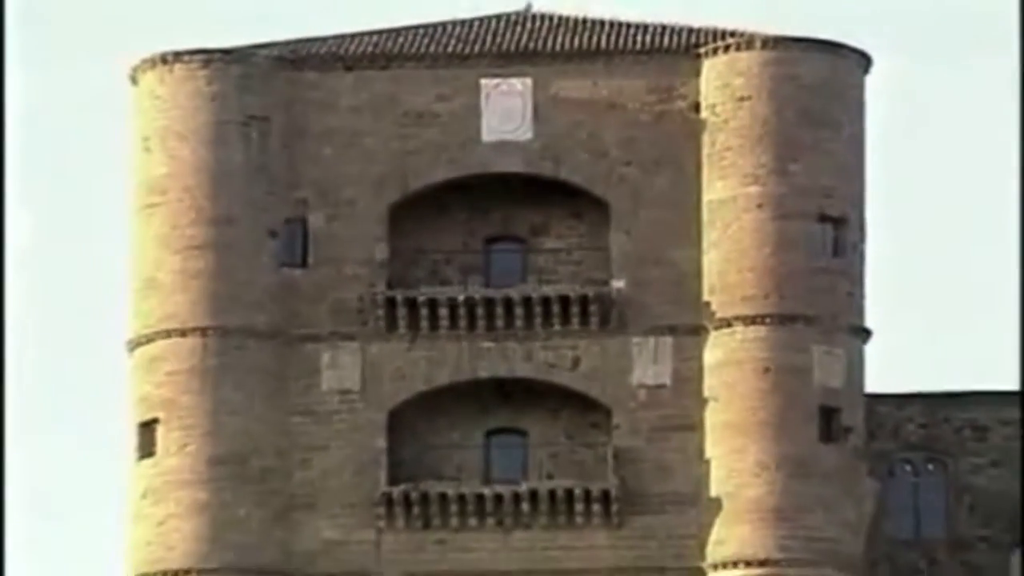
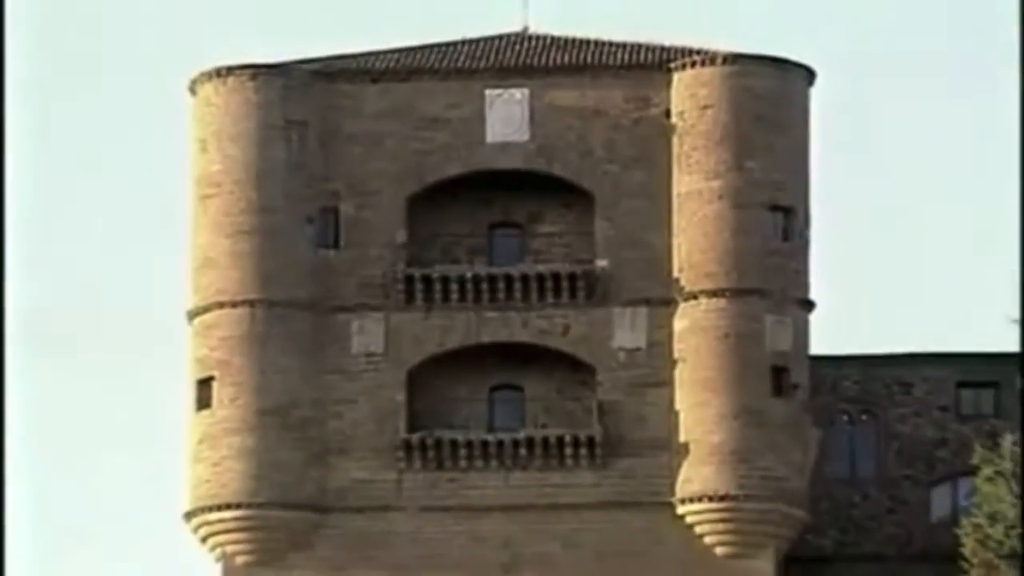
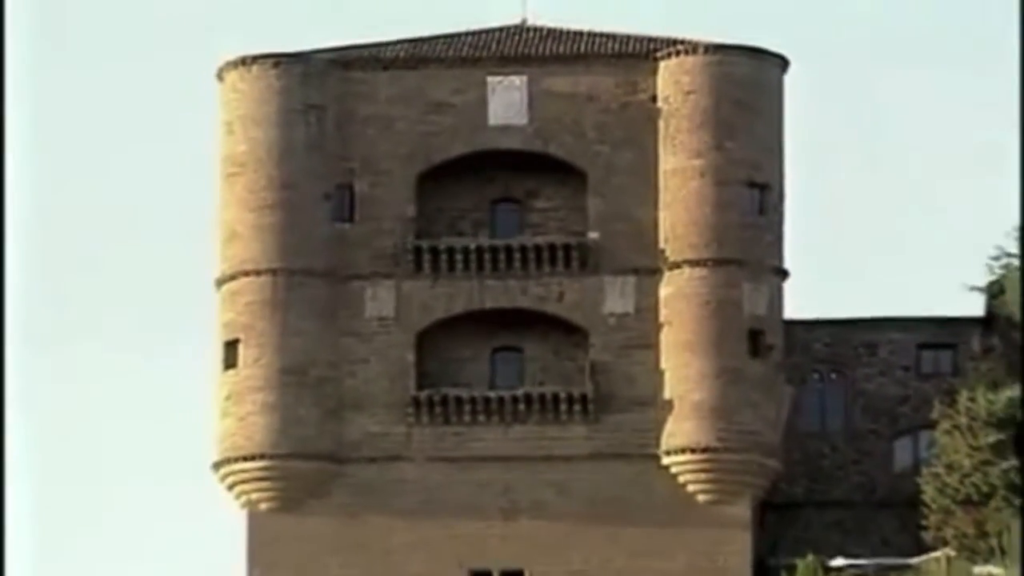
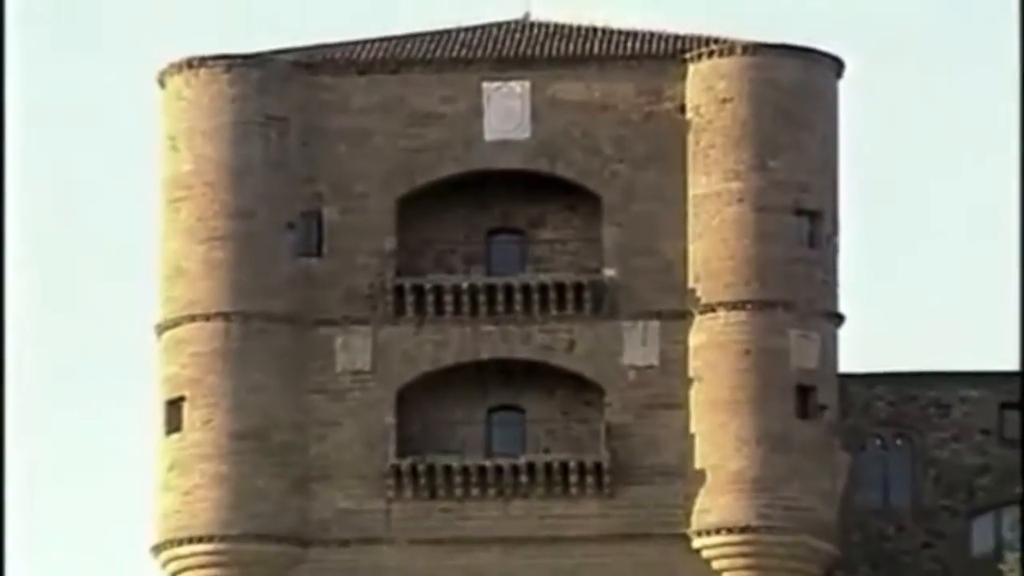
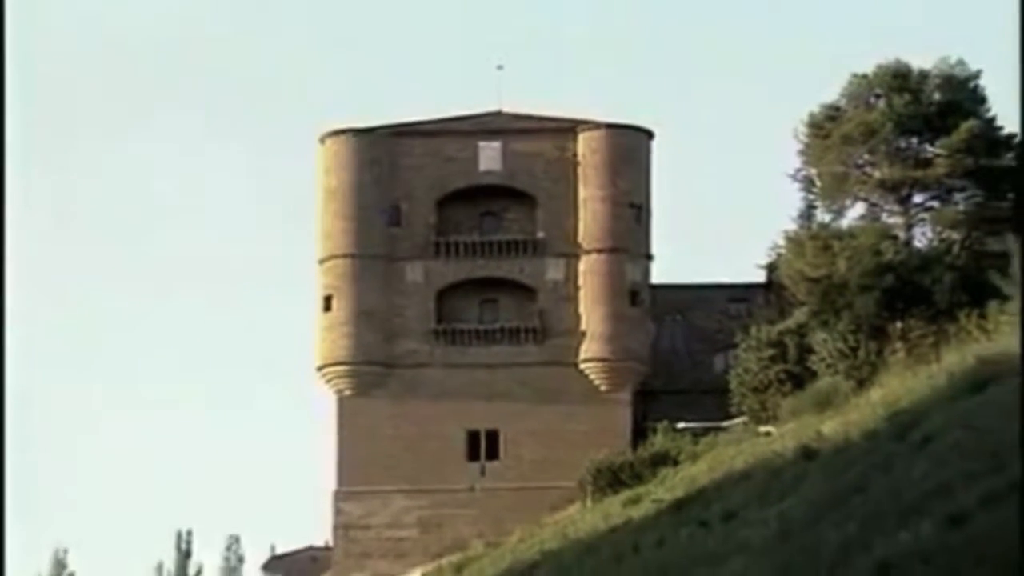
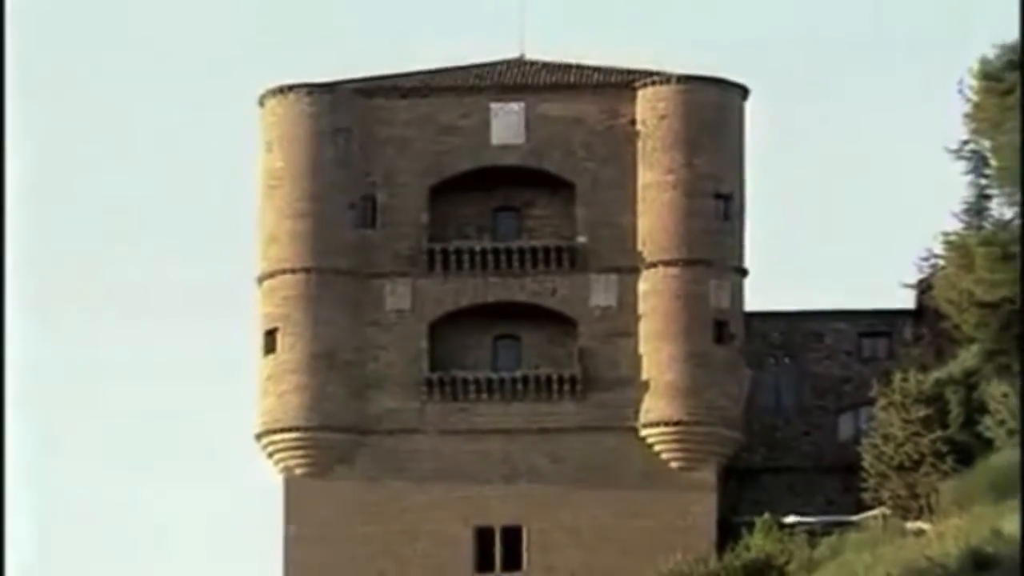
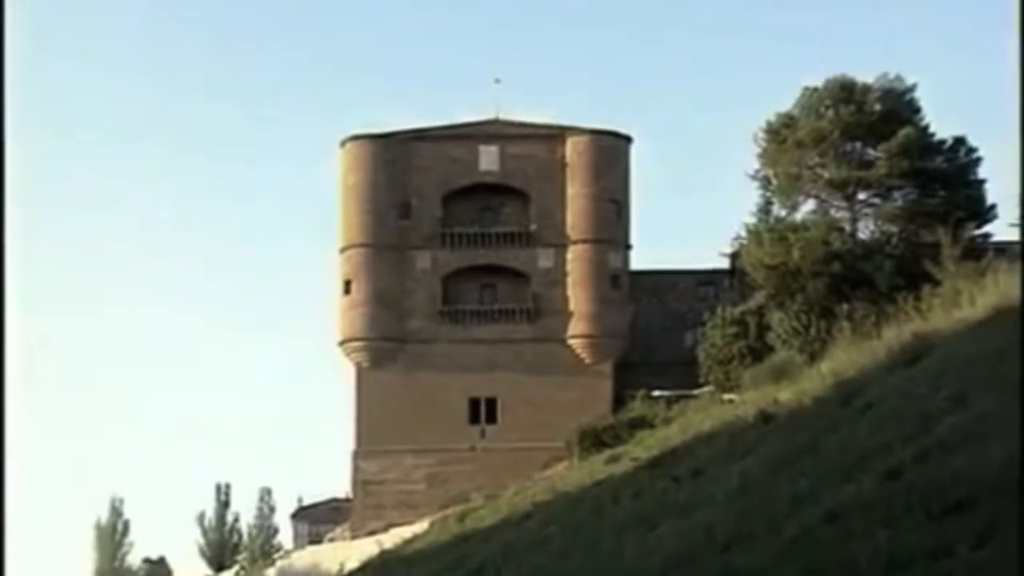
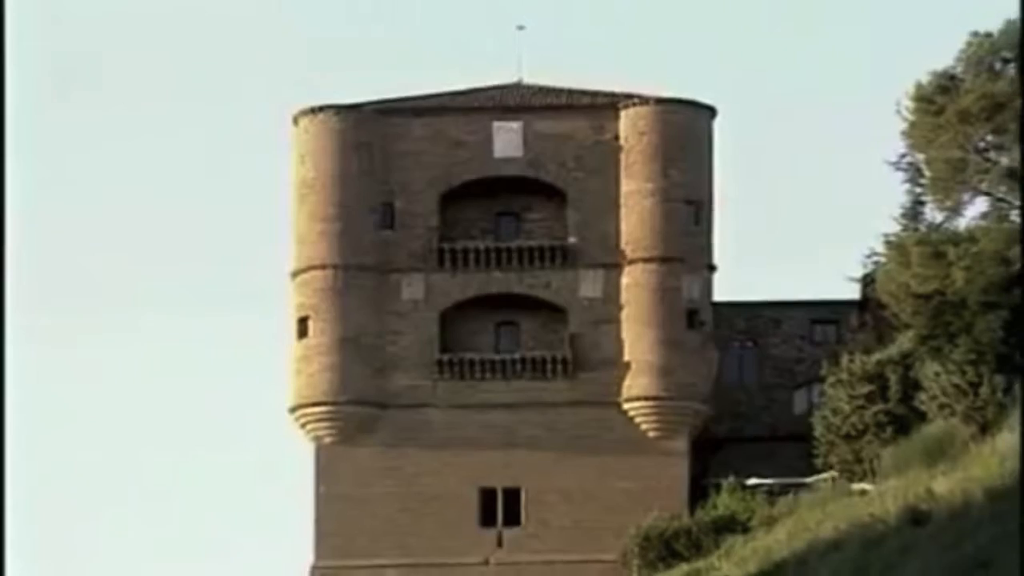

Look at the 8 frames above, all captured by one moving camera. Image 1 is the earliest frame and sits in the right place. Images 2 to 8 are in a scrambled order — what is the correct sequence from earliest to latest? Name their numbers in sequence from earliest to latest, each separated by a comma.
4, 2, 3, 6, 8, 5, 7
